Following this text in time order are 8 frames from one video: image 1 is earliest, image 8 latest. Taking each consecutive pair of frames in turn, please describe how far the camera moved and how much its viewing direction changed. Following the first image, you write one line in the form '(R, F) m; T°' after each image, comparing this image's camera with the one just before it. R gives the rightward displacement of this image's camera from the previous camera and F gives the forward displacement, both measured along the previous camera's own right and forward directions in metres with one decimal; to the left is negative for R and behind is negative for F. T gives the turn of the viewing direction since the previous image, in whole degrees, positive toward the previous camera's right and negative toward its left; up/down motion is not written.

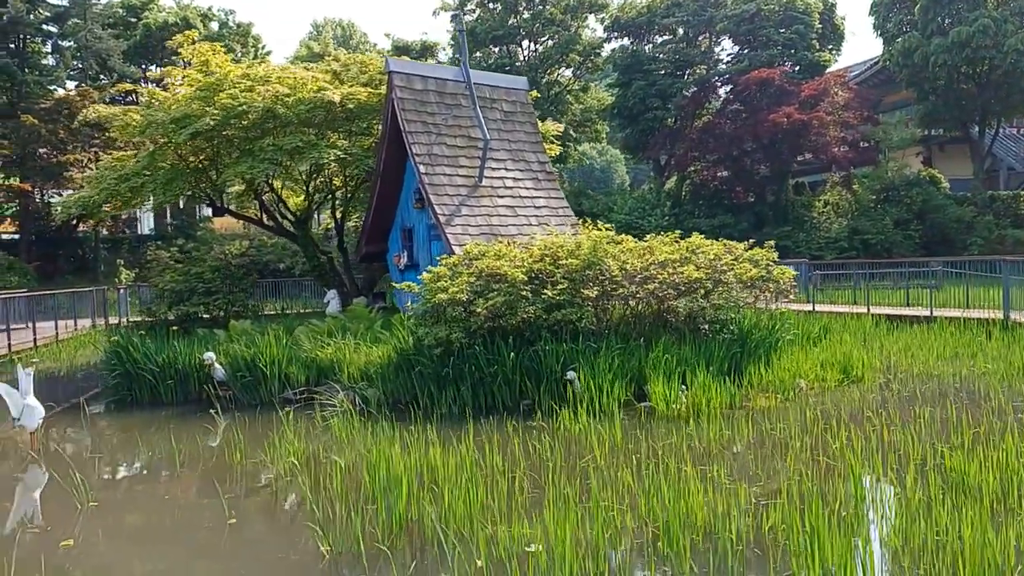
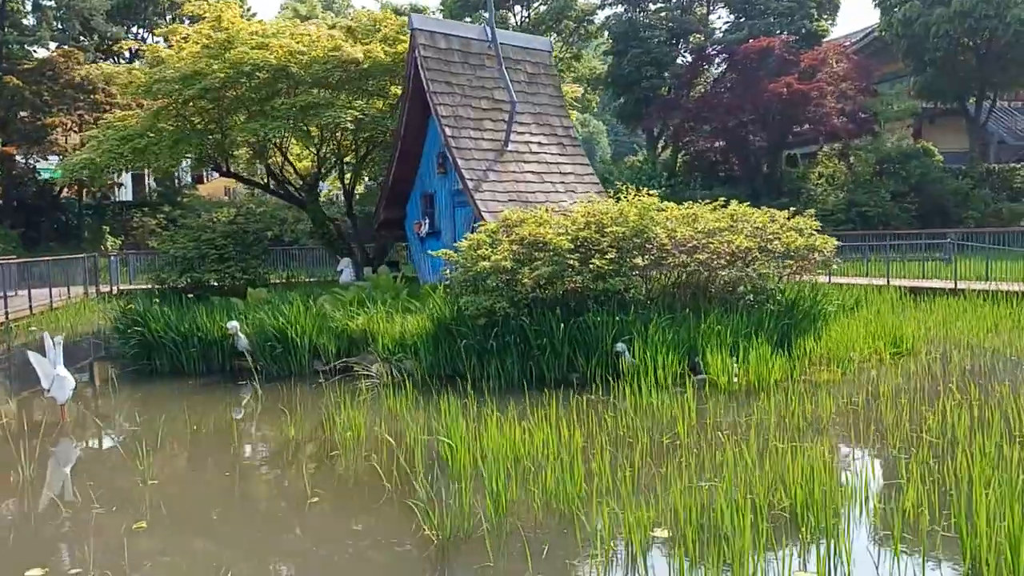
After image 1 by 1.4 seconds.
(-0.7, +0.4) m; +2°
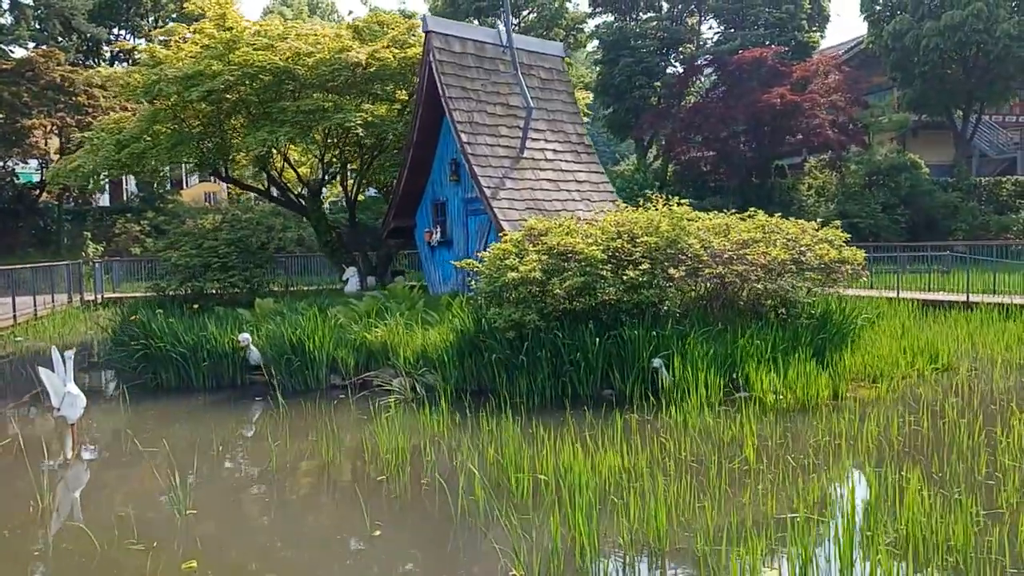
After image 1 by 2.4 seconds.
(-0.5, +0.4) m; +2°
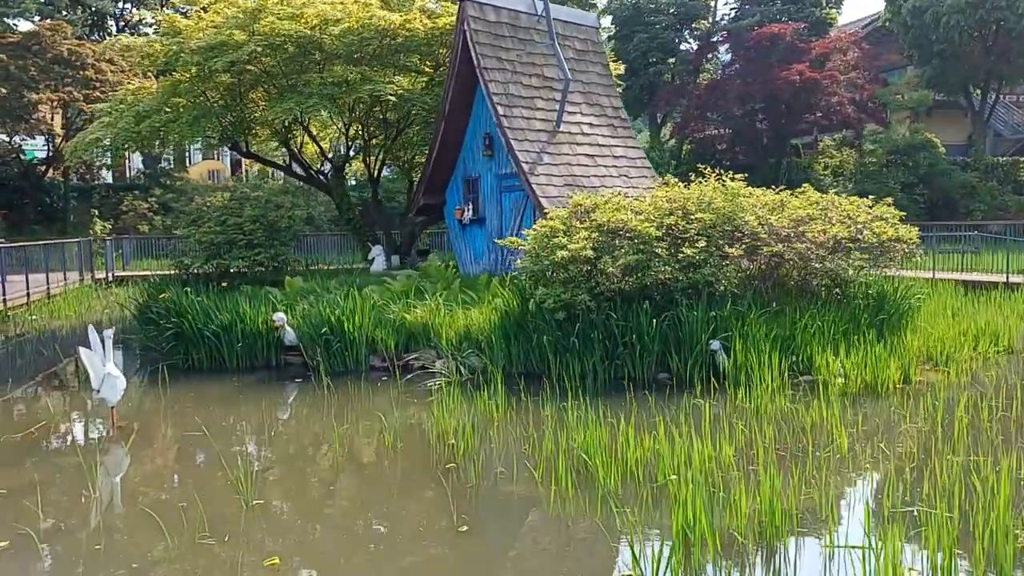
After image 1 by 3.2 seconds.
(-0.5, +0.3) m; 0°
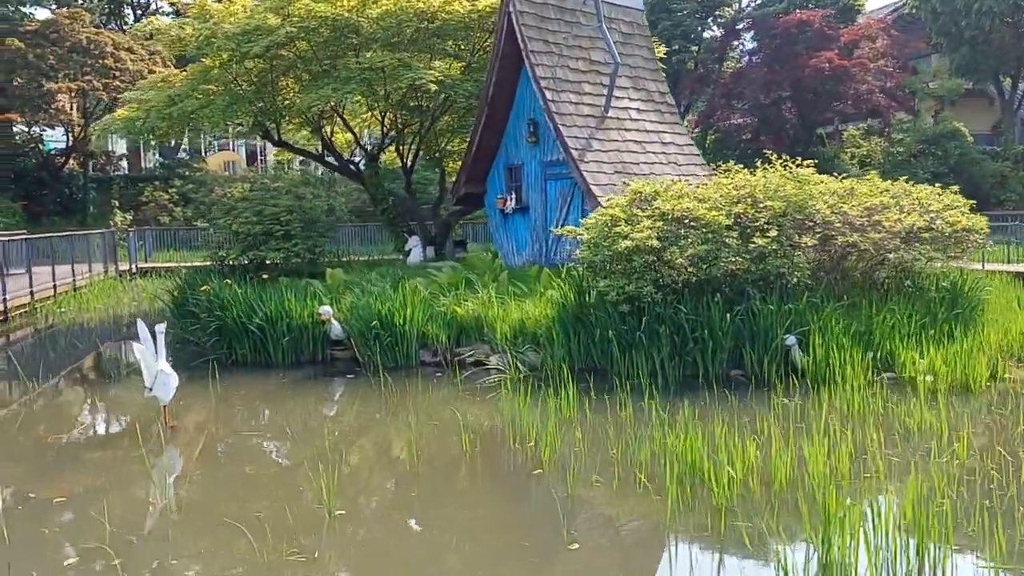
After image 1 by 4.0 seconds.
(-0.4, +0.4) m; -1°
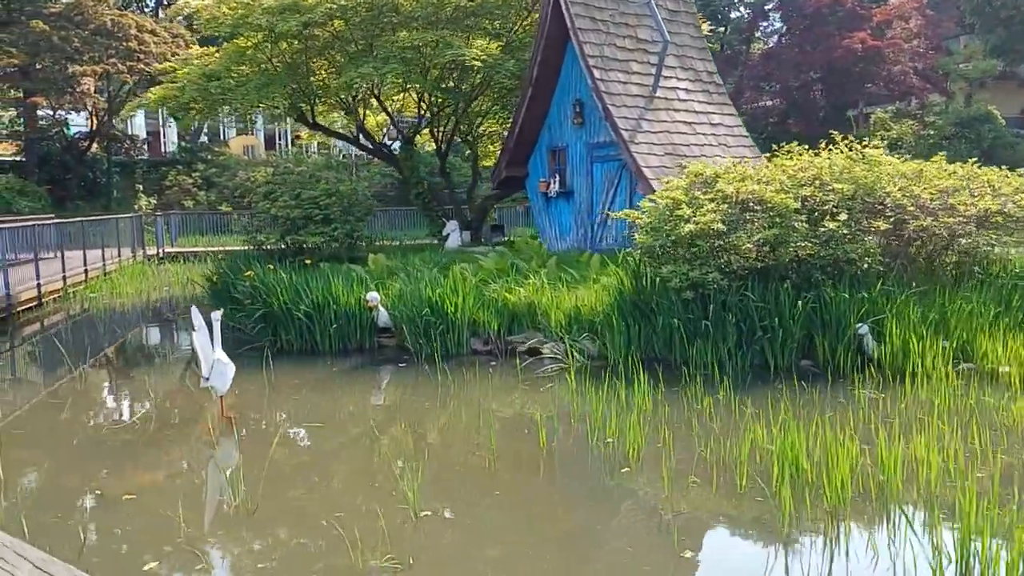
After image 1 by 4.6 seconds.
(-0.4, +0.3) m; -1°
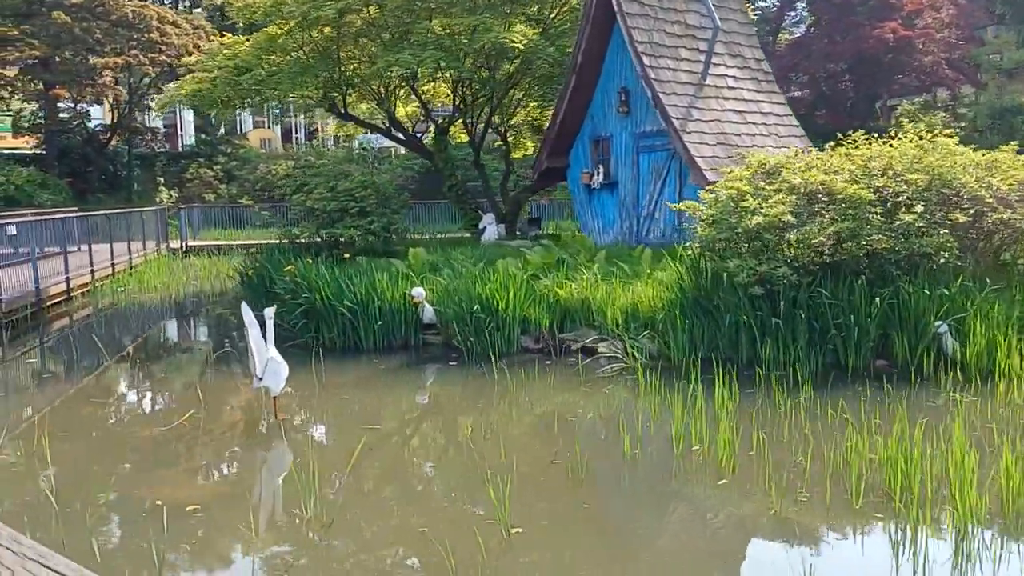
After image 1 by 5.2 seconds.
(-0.4, +0.3) m; -1°
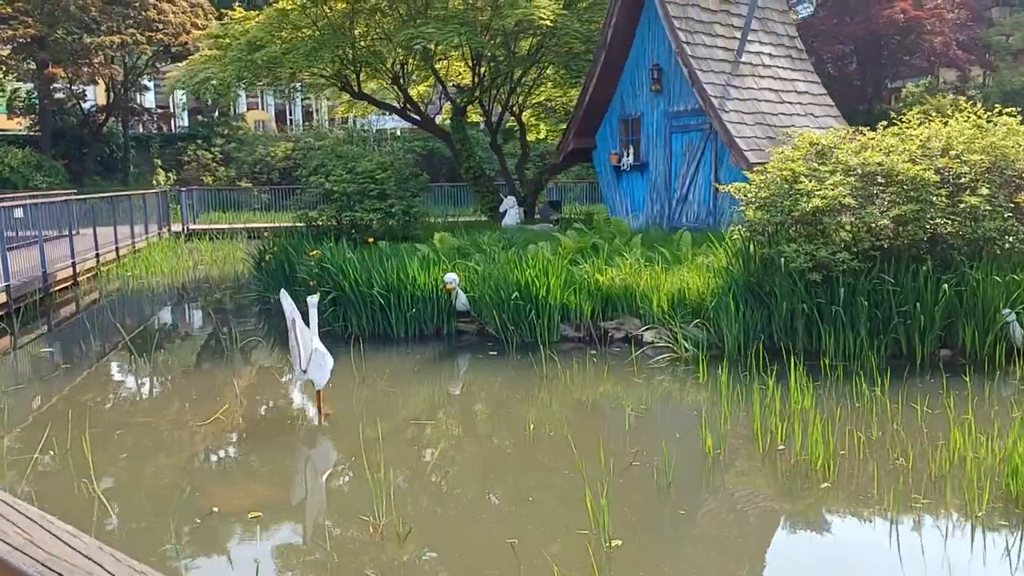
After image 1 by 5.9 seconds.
(-0.4, +0.3) m; +1°
